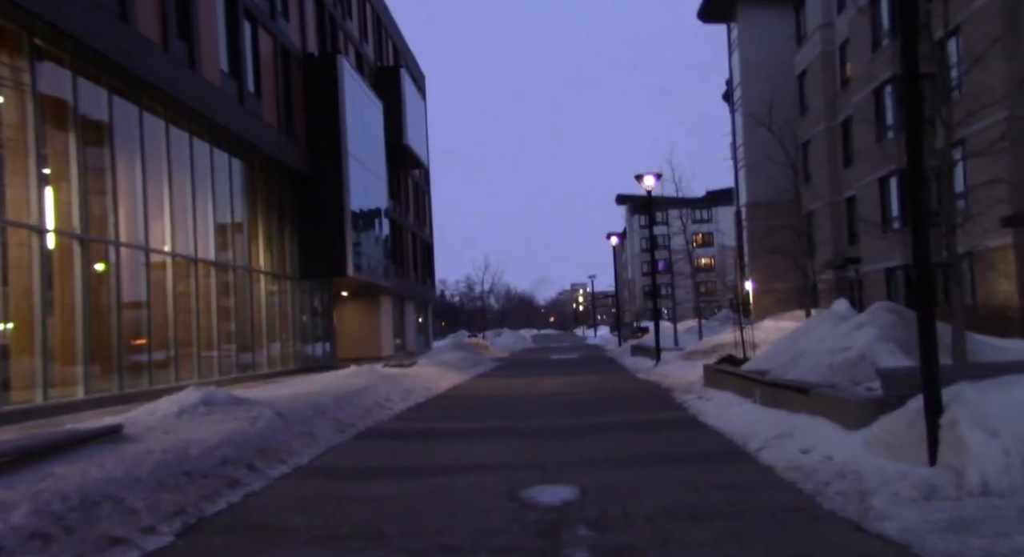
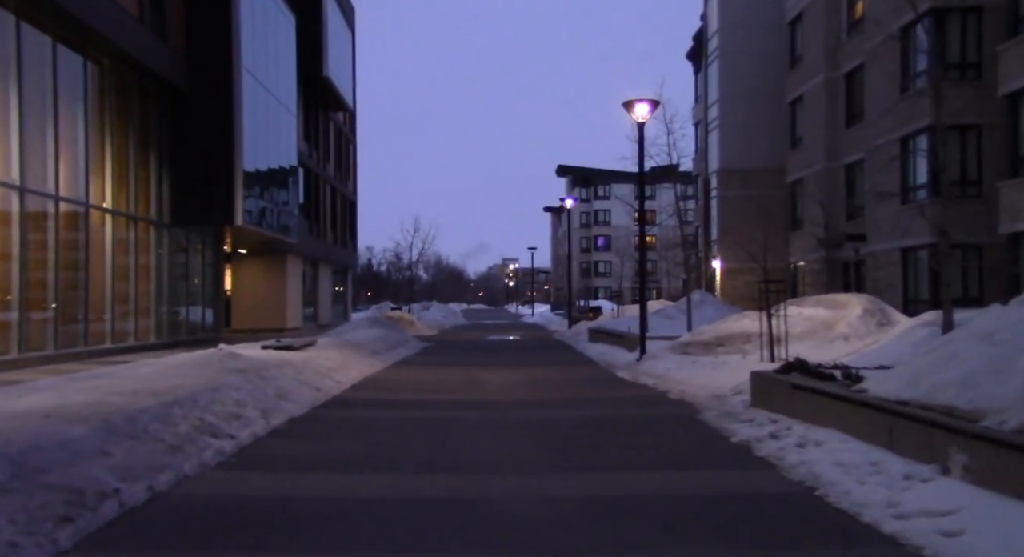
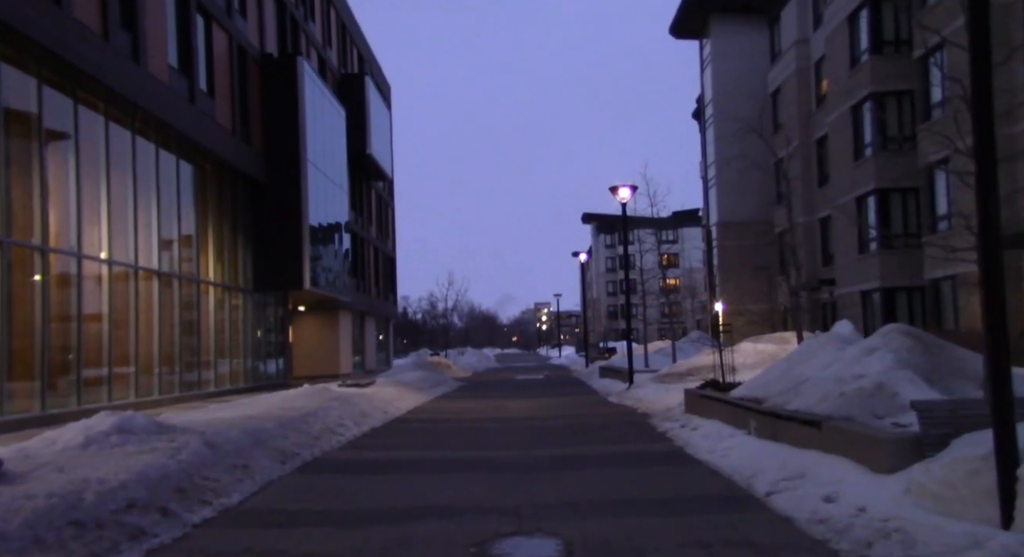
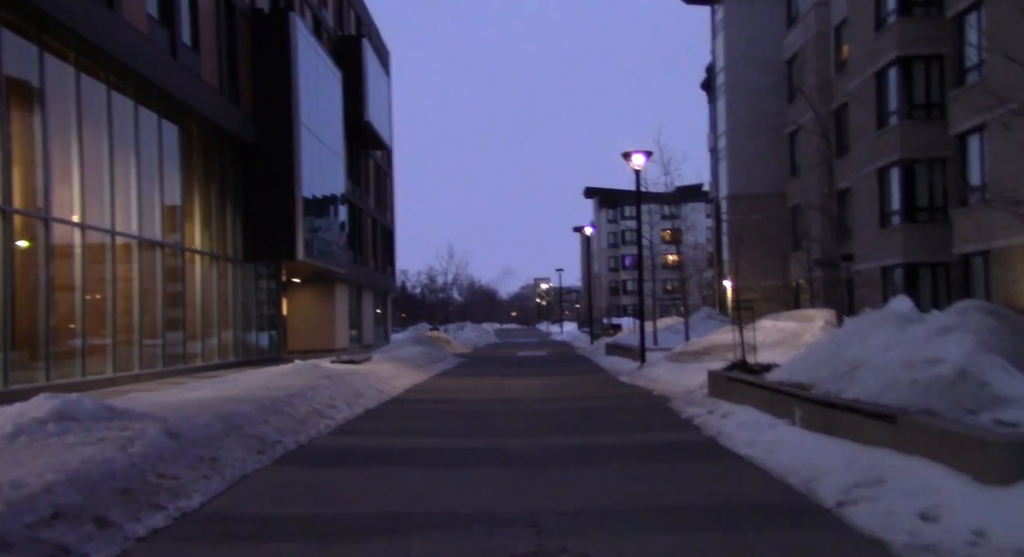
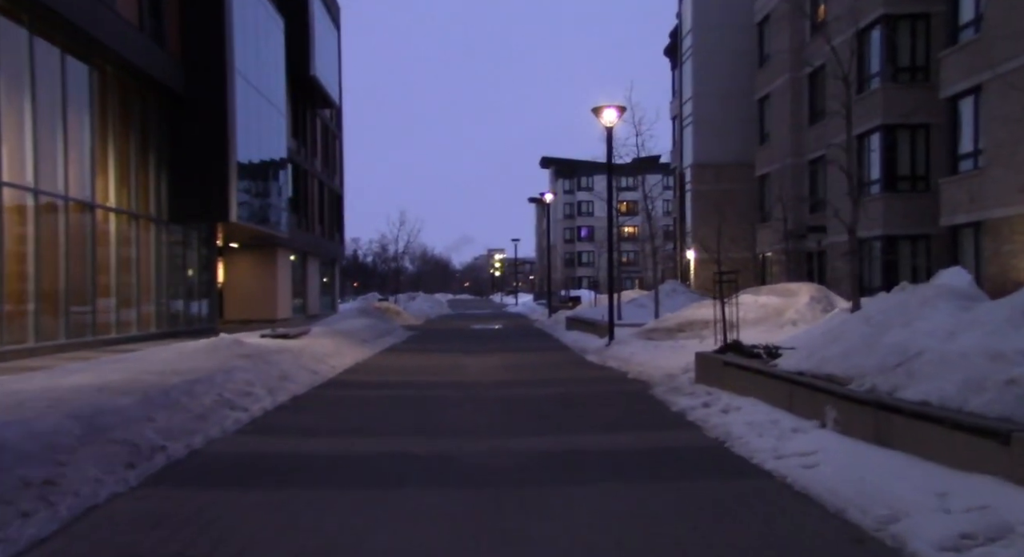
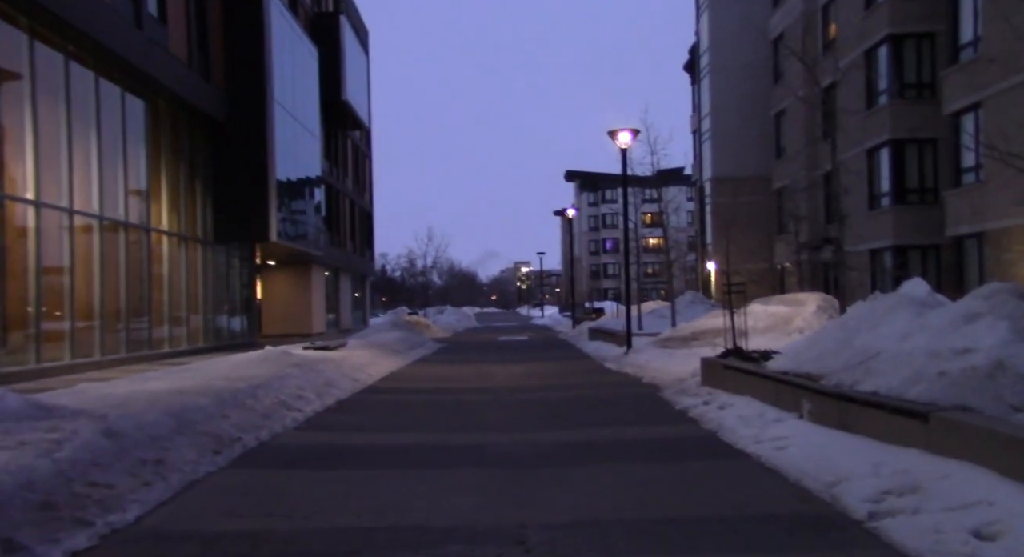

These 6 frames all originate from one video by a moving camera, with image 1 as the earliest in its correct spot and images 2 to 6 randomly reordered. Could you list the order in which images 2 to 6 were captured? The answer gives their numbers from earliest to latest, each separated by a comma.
3, 4, 6, 5, 2
